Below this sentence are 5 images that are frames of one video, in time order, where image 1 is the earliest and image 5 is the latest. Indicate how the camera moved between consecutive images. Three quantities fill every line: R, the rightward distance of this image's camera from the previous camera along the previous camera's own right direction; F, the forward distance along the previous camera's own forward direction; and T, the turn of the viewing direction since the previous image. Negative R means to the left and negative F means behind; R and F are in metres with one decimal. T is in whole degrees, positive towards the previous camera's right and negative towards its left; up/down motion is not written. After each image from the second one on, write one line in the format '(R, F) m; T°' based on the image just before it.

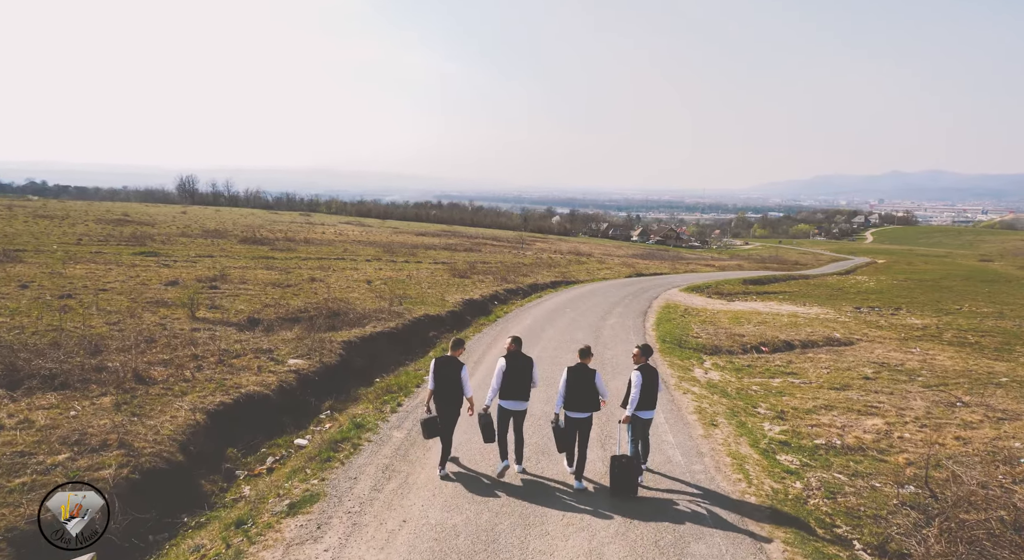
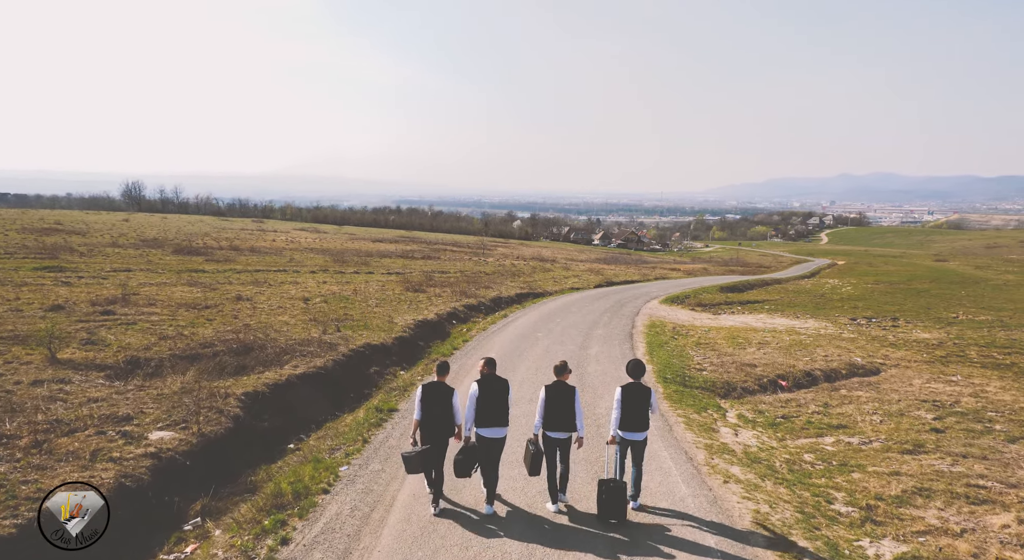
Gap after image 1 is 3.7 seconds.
(0.0, +4.3) m; +3°
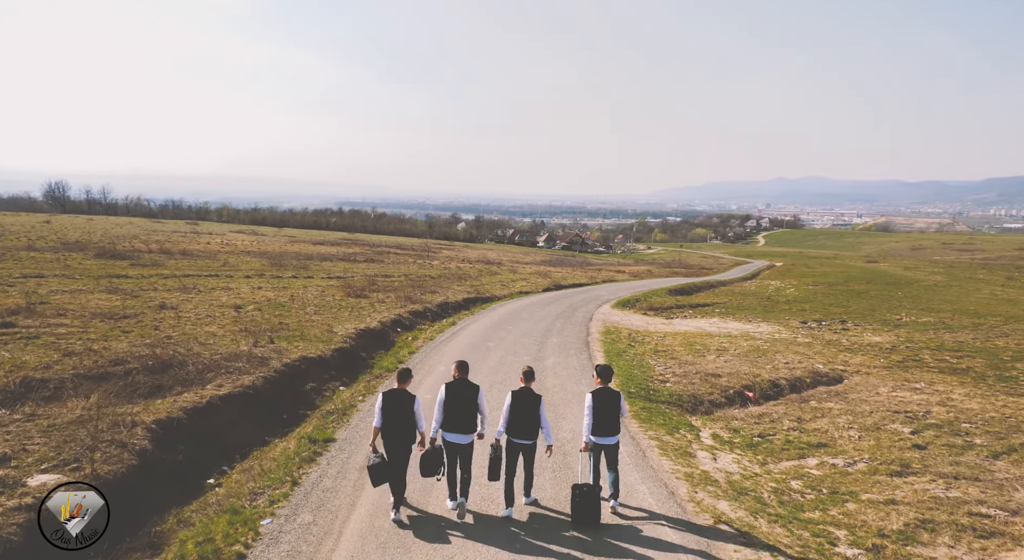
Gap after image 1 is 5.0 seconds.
(-0.1, +1.3) m; +4°
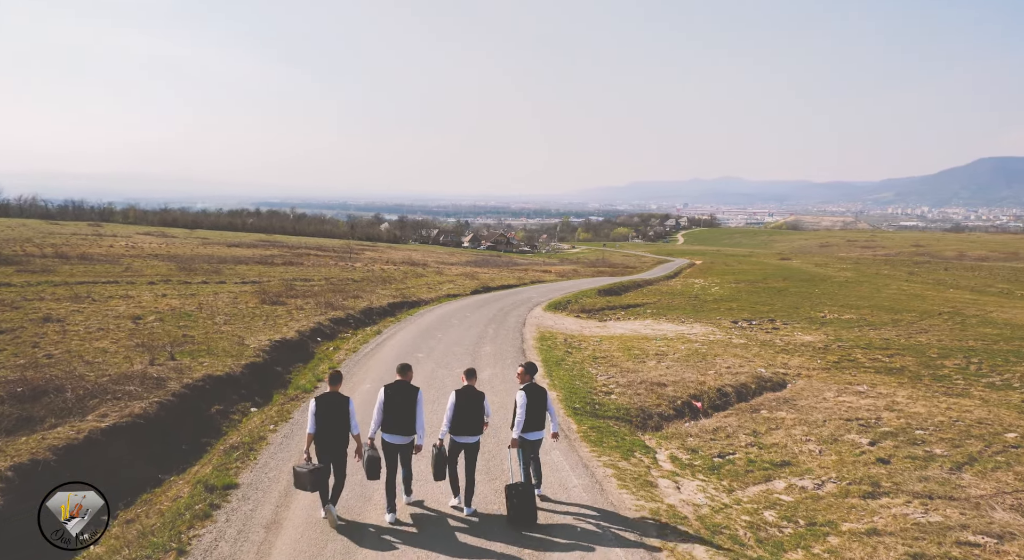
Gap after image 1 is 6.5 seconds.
(-0.1, +1.3) m; +6°
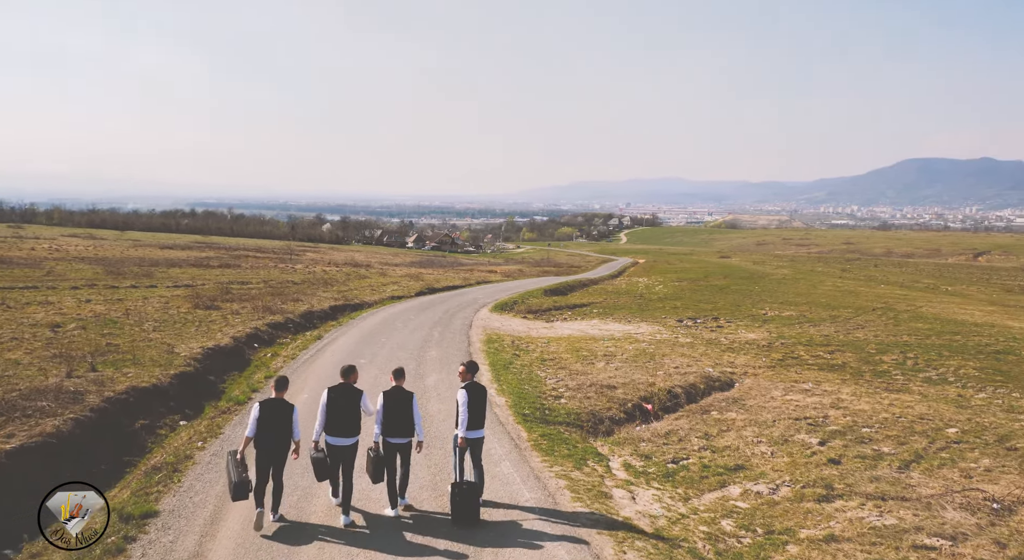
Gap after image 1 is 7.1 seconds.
(0.0, +0.5) m; +4°
